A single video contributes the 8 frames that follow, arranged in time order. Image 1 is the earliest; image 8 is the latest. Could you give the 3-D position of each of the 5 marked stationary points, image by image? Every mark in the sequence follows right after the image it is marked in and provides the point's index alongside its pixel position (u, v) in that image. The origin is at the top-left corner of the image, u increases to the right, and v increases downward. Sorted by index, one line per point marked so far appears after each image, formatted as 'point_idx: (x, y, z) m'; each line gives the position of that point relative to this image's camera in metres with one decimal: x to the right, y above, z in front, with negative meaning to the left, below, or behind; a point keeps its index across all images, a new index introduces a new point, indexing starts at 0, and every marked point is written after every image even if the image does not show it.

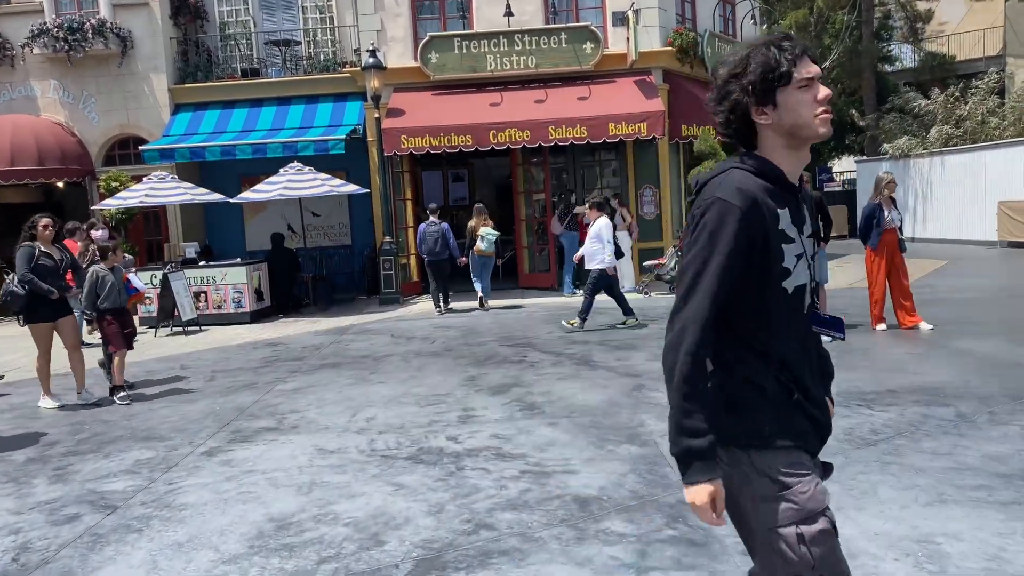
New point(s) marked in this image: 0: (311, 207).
0: (-3.9, +1.6, +16.4) m
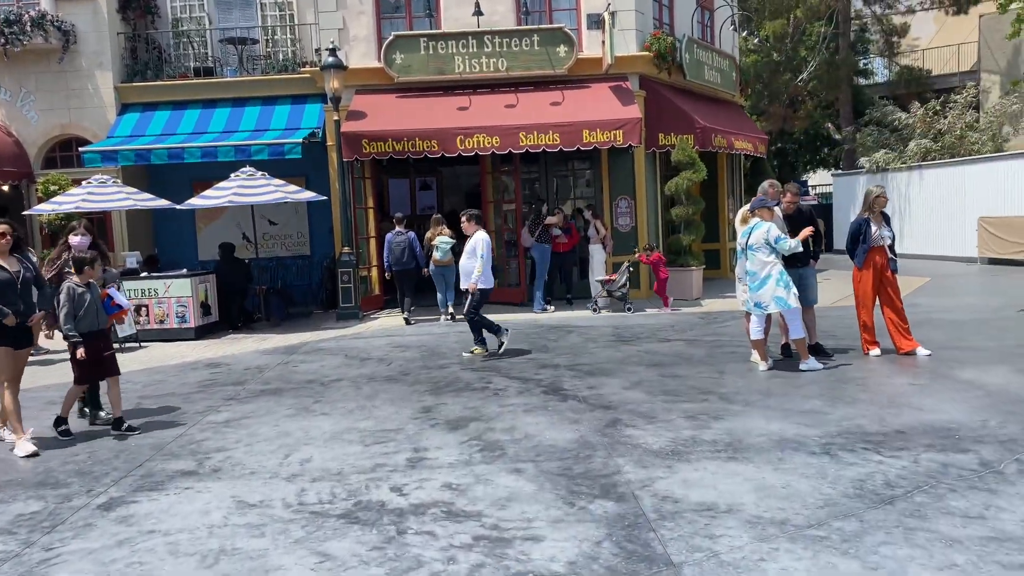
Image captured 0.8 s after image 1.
0: (-4.5, +1.4, +15.5) m
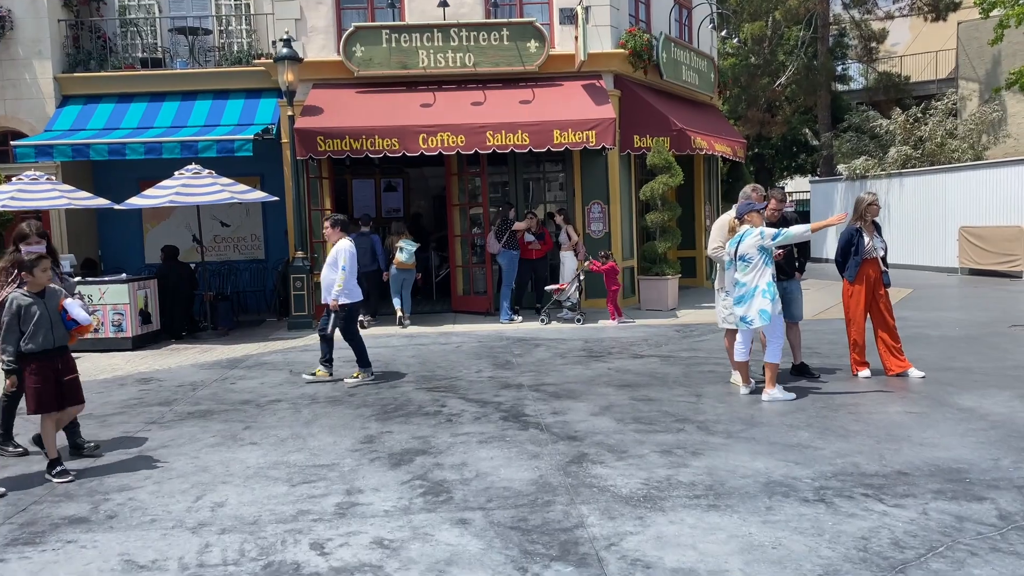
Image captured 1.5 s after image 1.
0: (-5.0, +1.3, +14.6) m
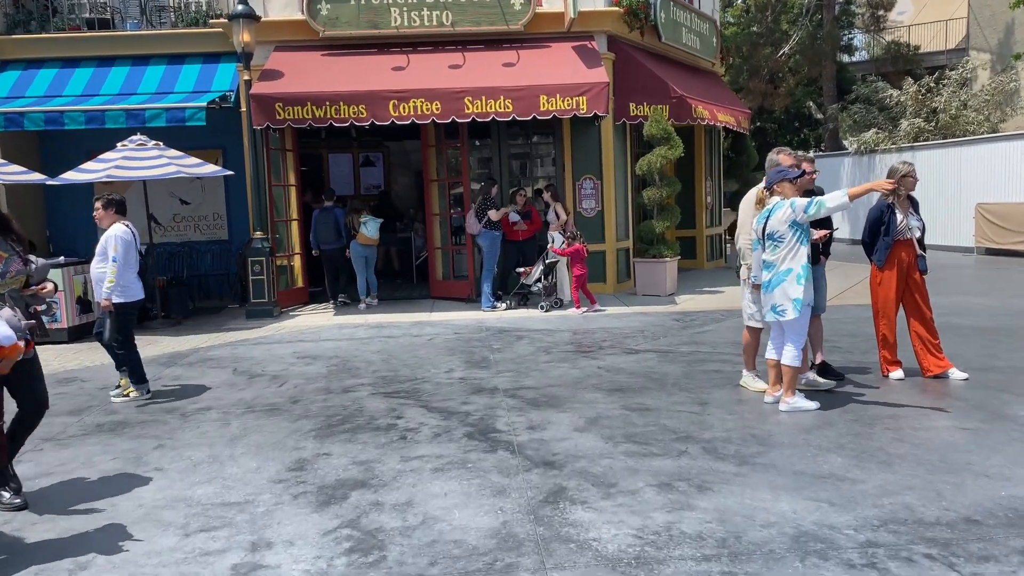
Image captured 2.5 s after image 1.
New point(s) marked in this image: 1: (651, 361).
0: (-5.3, +1.5, +13.4) m
1: (+1.2, -0.7, +7.5) m
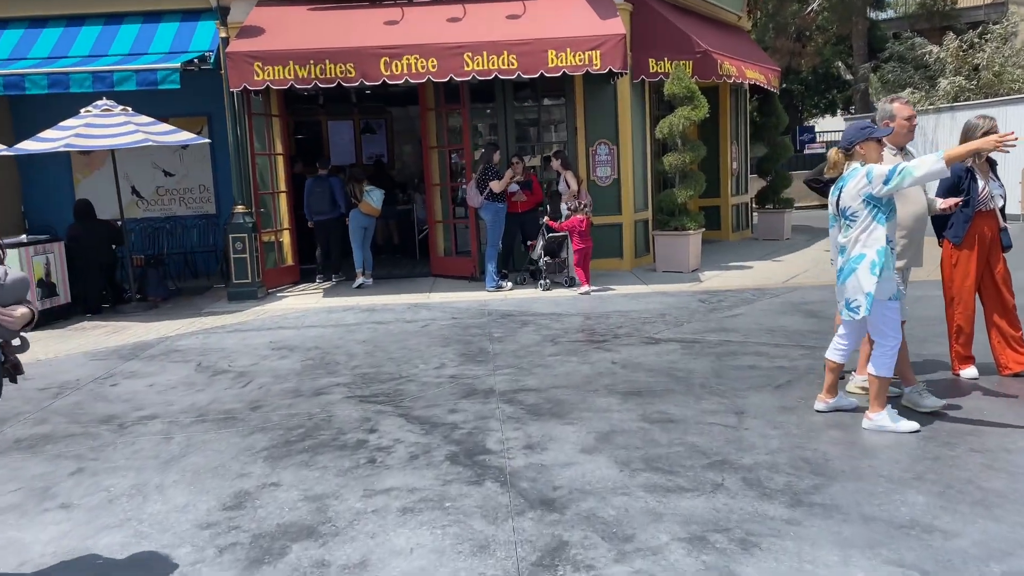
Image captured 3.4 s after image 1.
0: (-5.2, +1.9, +12.4) m
1: (+1.3, -0.5, +6.5) m
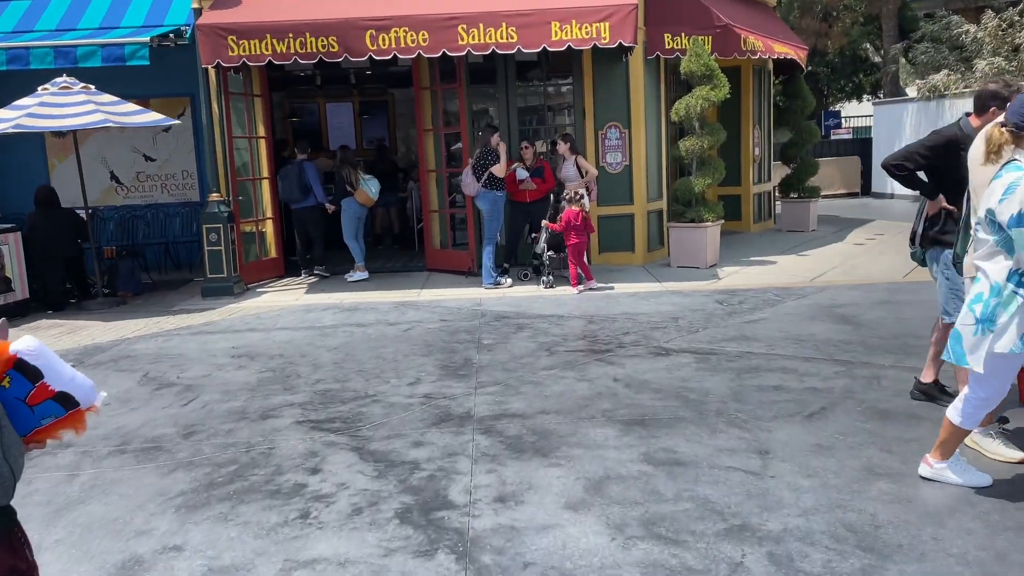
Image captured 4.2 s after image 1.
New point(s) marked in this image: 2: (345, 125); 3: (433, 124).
0: (-5.1, +2.0, +11.6) m
1: (+1.2, -0.5, +5.6) m
2: (-2.9, +2.8, +14.3) m
3: (-1.0, +2.0, +10.3) m
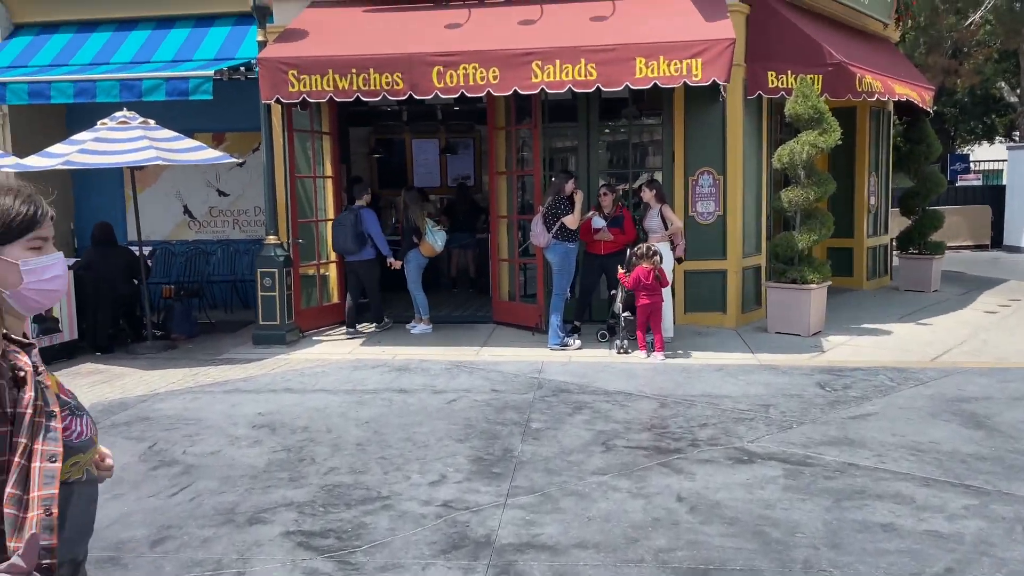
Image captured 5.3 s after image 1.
0: (-4.0, +1.5, +11.3) m
1: (+1.4, -1.1, +4.5) m
2: (-1.5, +2.1, +13.7) m
3: (0.0, +1.4, +9.5) m
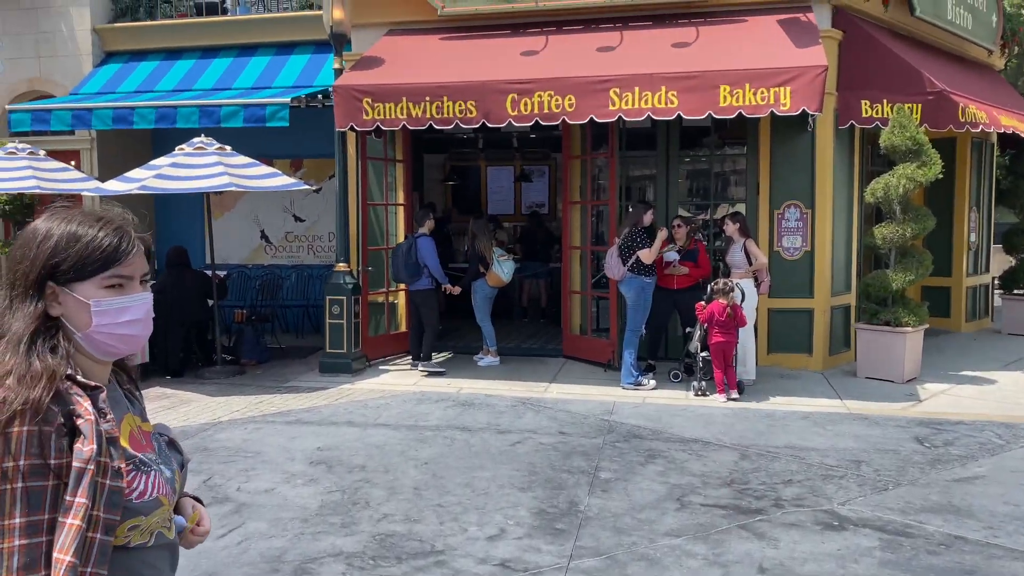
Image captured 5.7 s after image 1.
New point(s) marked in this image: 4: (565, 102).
0: (-3.0, +1.1, +11.4) m
1: (+1.7, -1.3, +4.1) m
2: (-0.3, +1.6, +13.6) m
3: (+0.8, +1.0, +9.2) m
4: (+0.5, +1.7, +7.7) m
